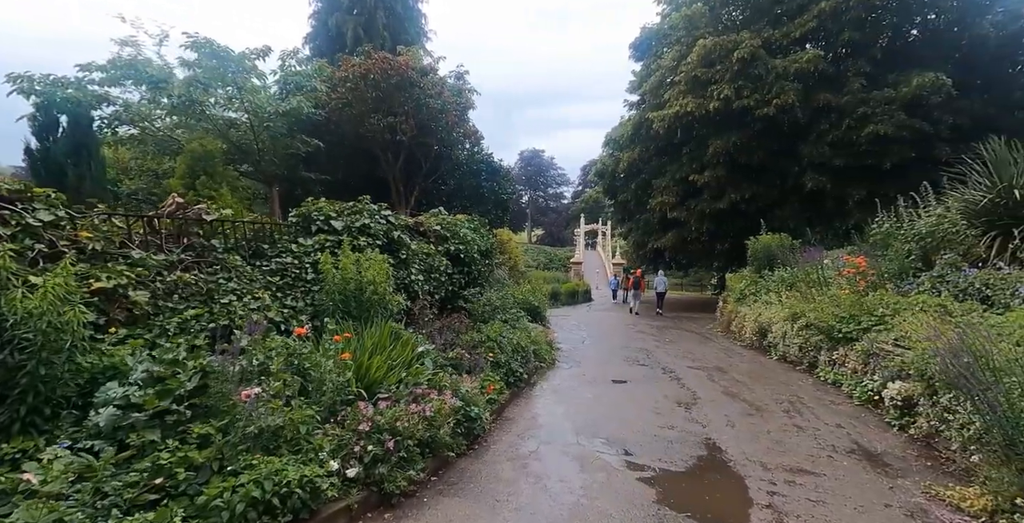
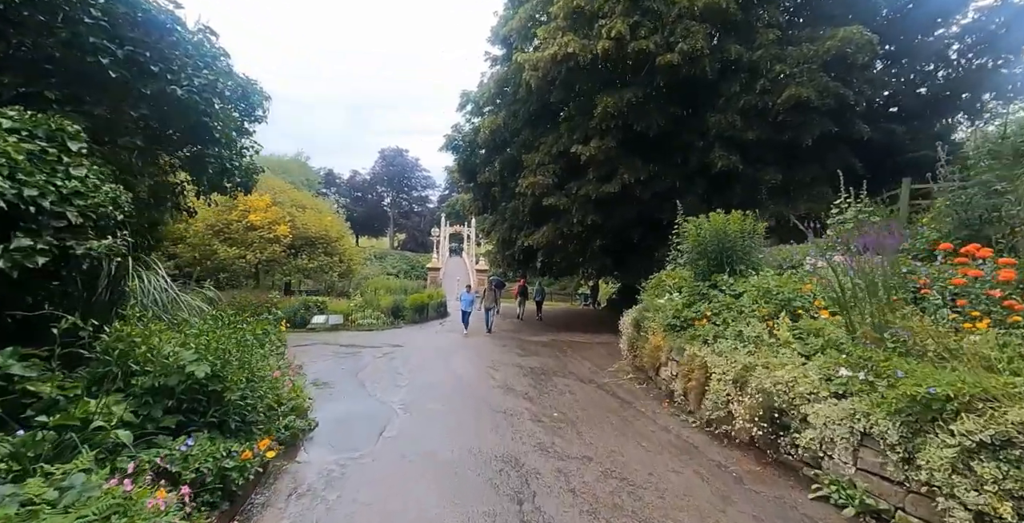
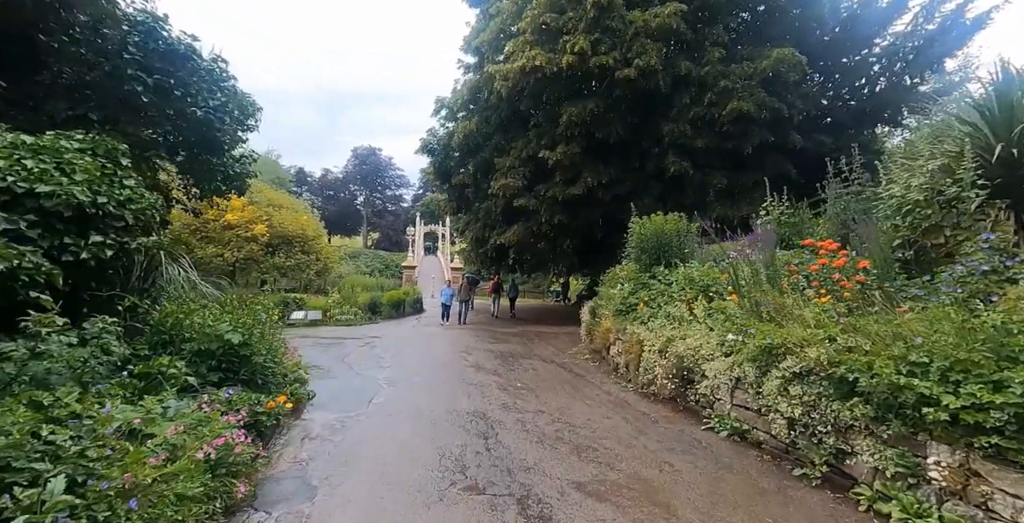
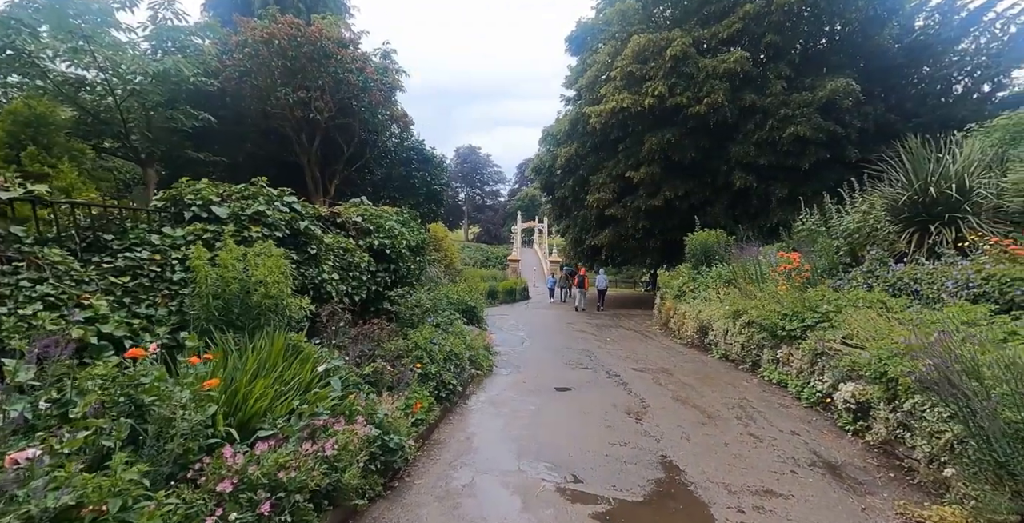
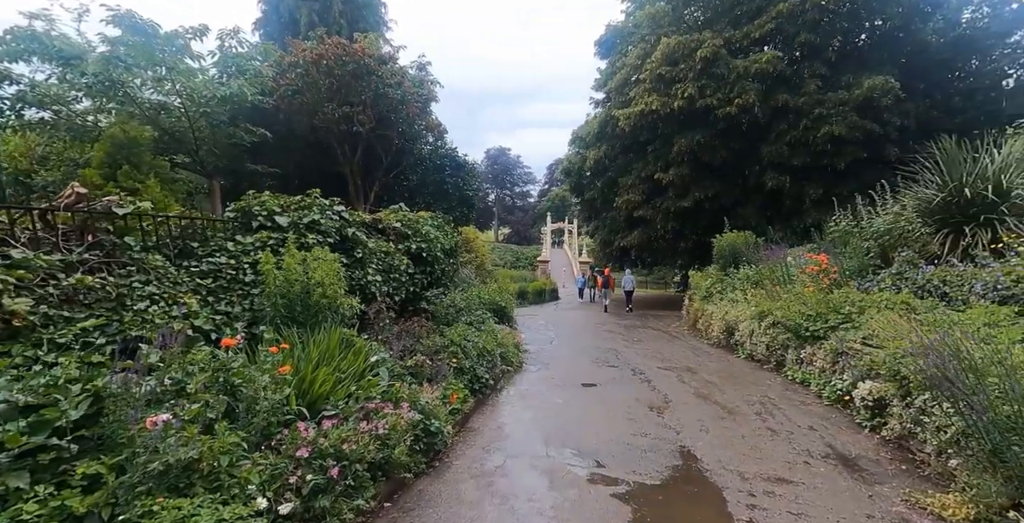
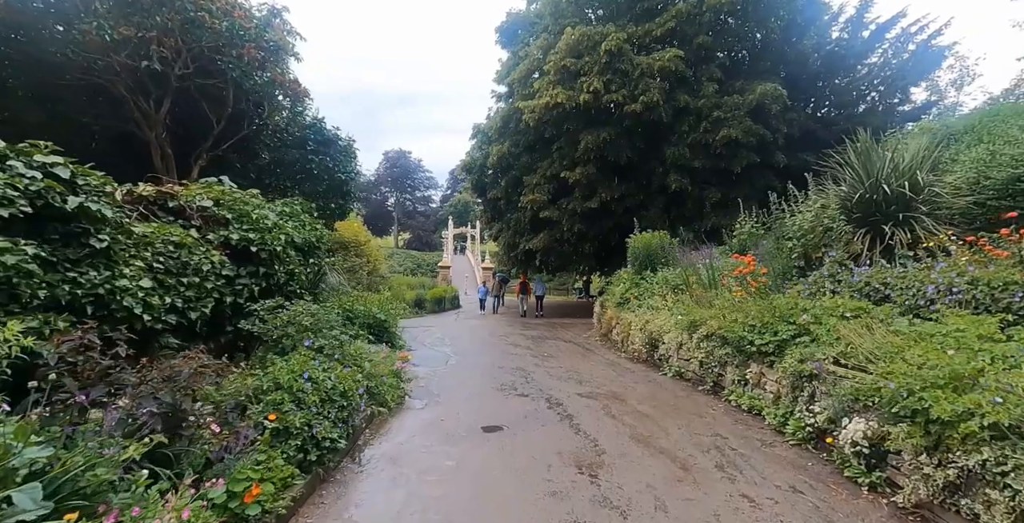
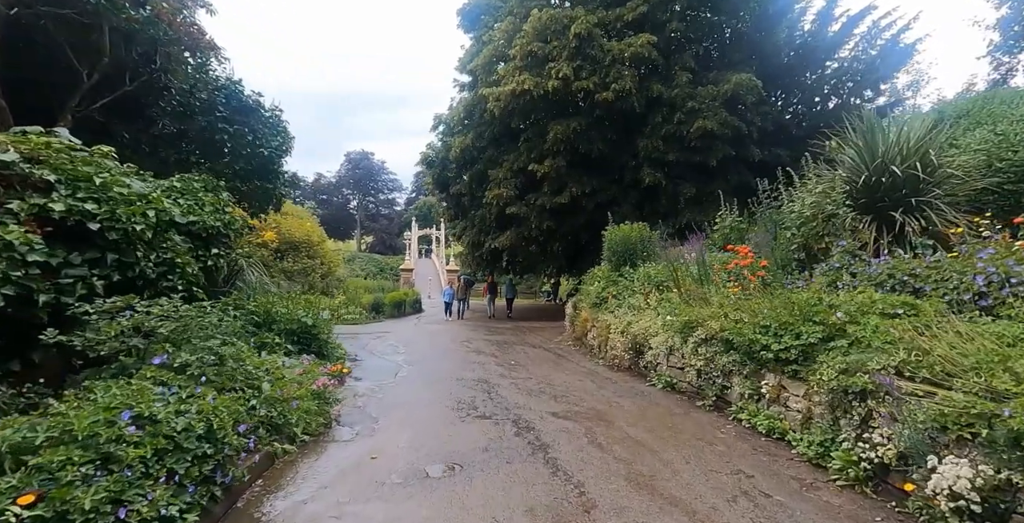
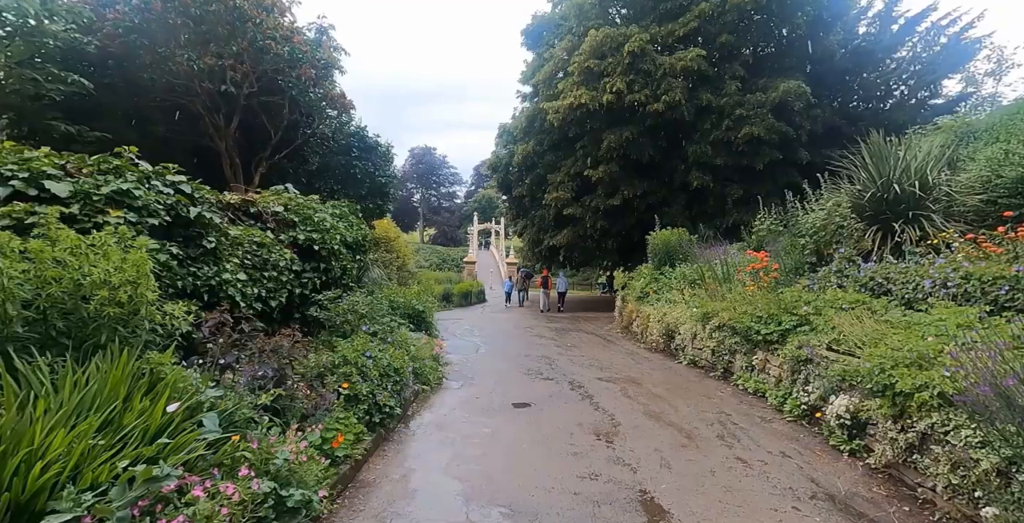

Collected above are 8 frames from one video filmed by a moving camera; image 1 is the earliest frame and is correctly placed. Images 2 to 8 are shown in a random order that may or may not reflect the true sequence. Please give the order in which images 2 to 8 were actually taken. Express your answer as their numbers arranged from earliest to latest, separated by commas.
5, 4, 8, 6, 7, 3, 2
